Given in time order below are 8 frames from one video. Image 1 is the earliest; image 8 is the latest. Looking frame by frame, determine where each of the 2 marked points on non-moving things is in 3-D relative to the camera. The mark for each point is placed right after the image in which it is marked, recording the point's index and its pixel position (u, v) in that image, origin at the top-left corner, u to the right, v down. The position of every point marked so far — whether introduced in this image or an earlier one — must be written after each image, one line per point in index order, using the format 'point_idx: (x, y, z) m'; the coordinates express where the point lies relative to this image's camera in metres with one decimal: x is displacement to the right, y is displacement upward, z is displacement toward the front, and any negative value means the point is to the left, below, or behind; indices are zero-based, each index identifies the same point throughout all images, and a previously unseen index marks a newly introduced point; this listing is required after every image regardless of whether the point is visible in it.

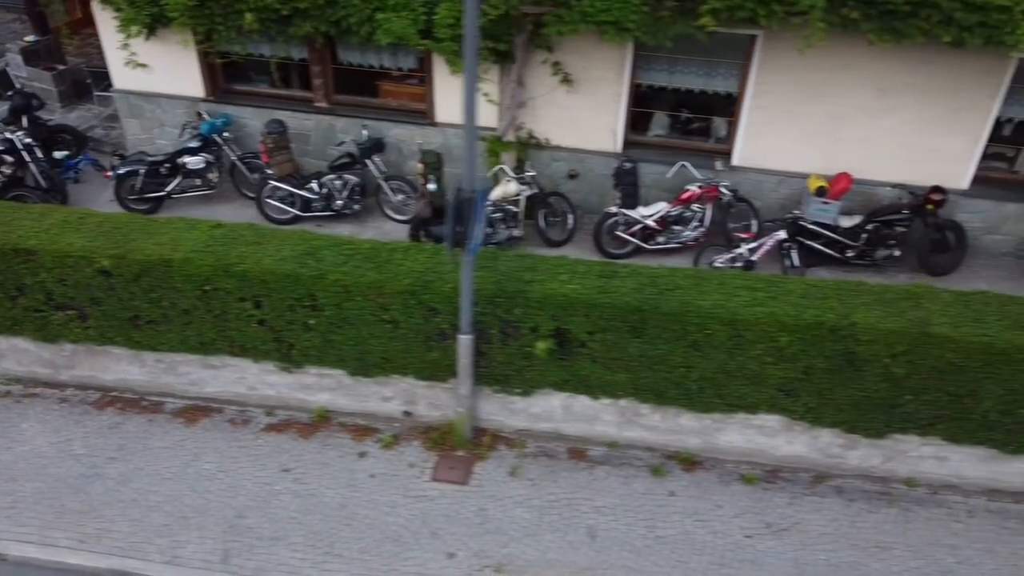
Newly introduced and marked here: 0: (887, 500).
0: (+2.5, -1.4, +5.3) m
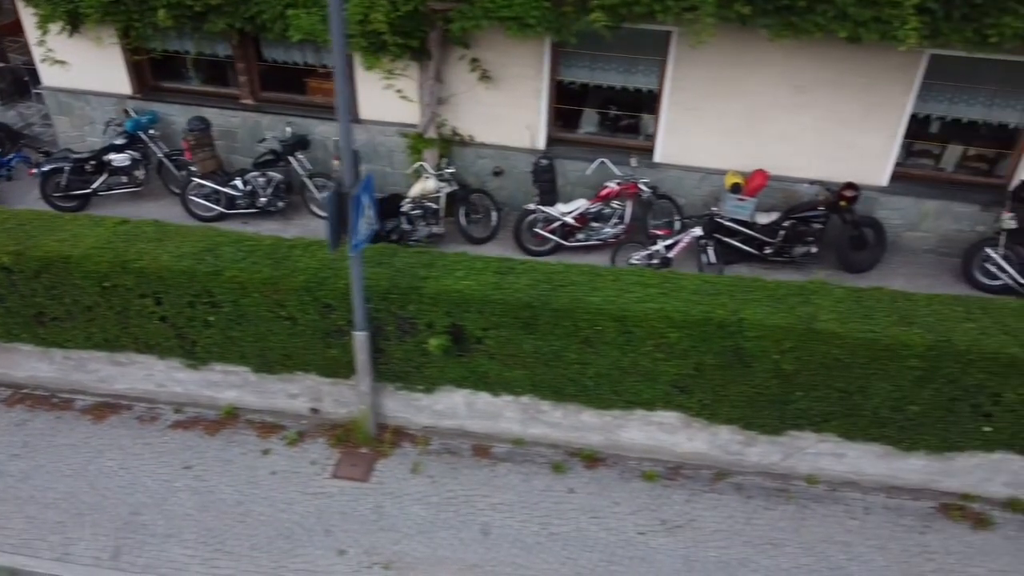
0: (+1.8, -1.4, +5.3) m
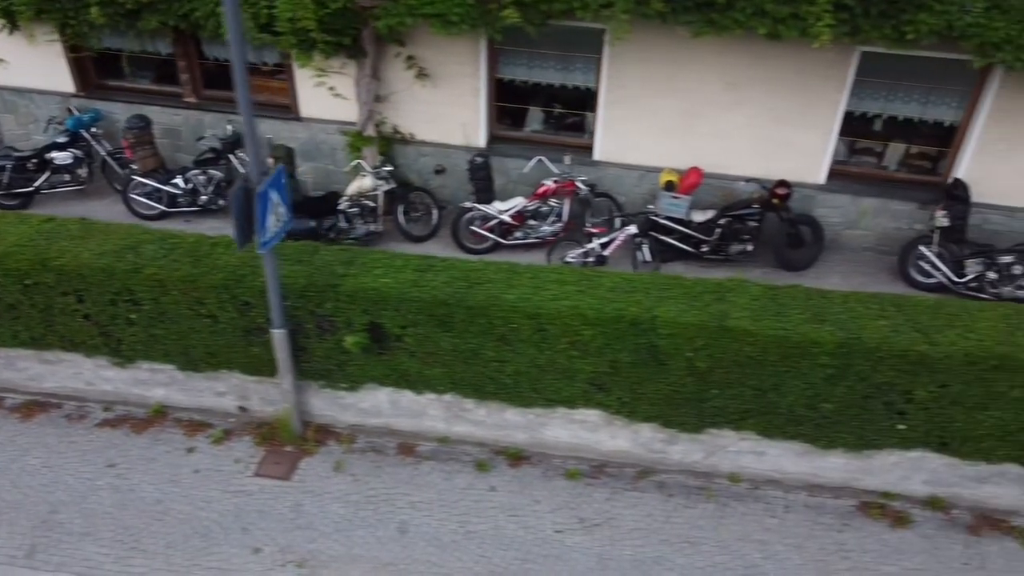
0: (+1.3, -1.4, +5.3) m
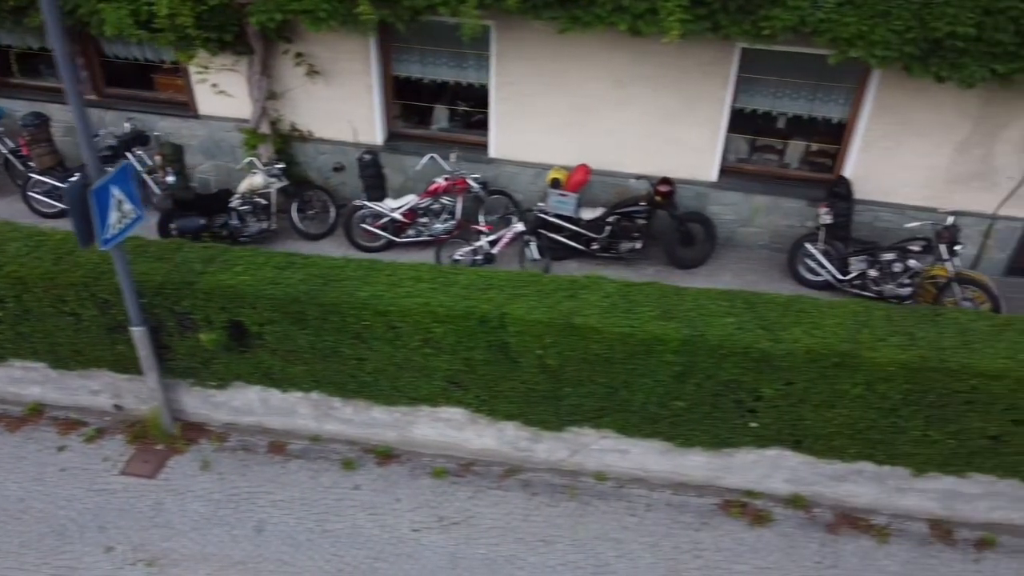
0: (+0.4, -1.3, +5.2) m
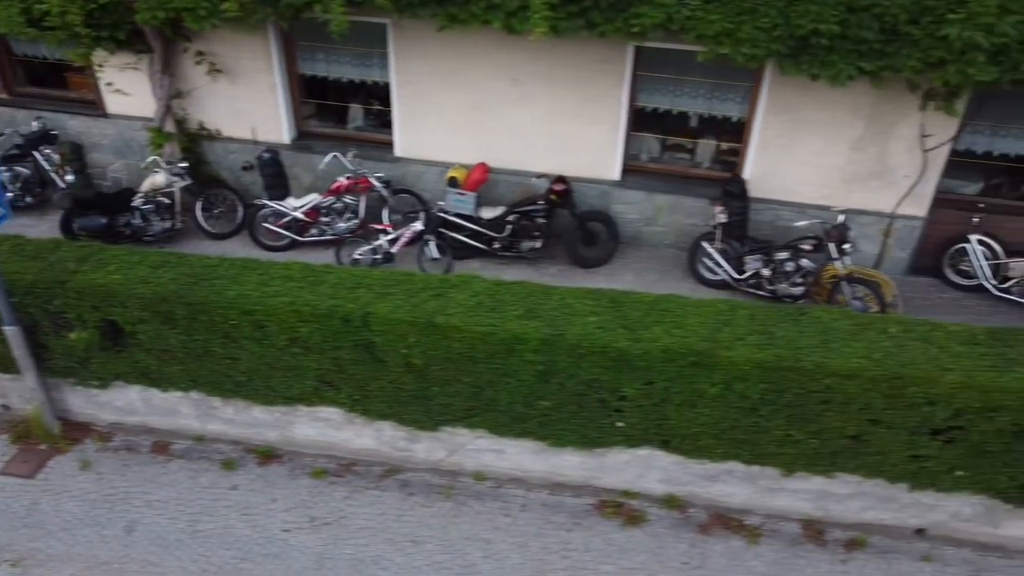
0: (-0.4, -1.3, +5.2) m
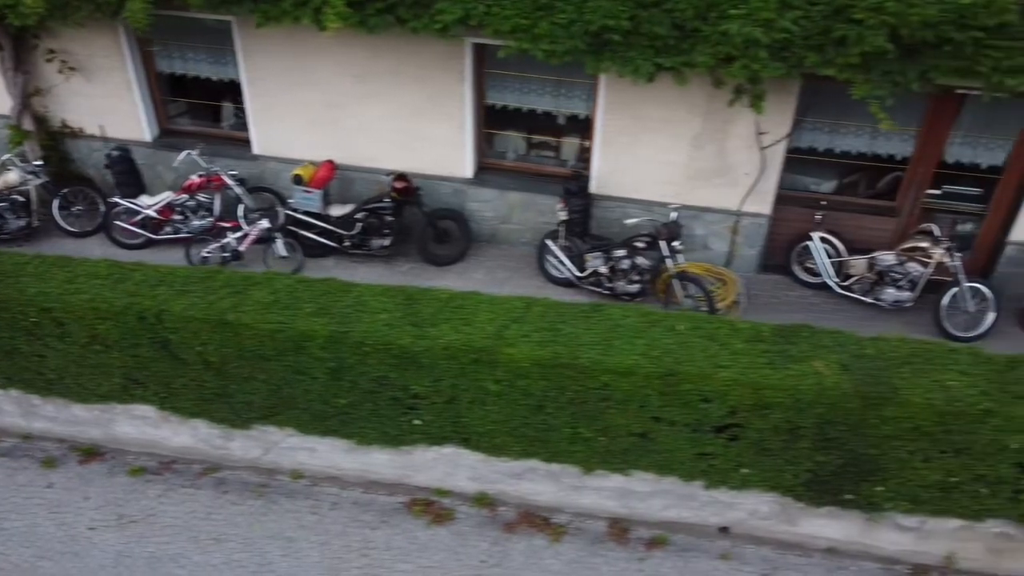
0: (-1.6, -1.3, +5.2) m
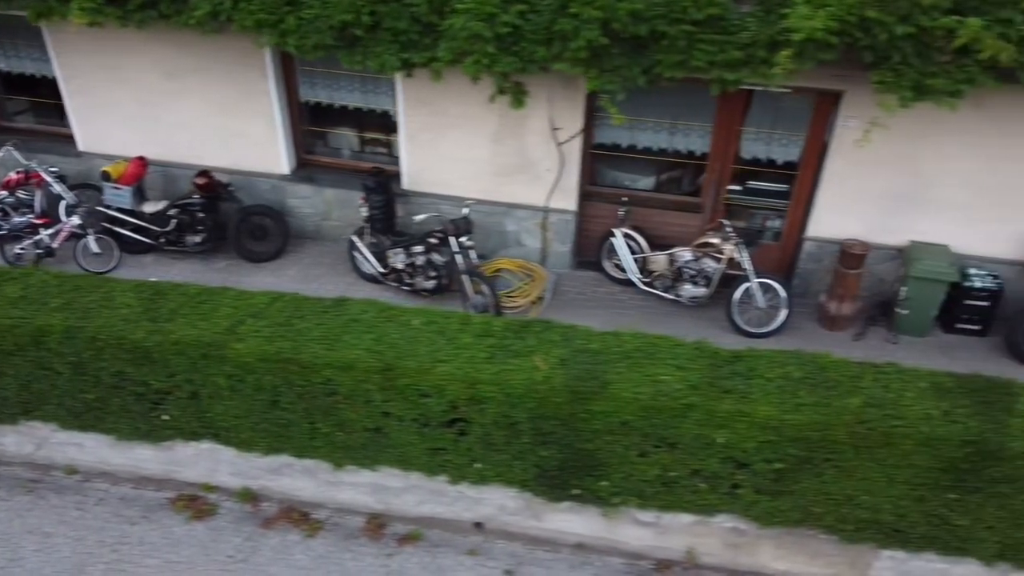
0: (-3.1, -1.3, +5.2) m
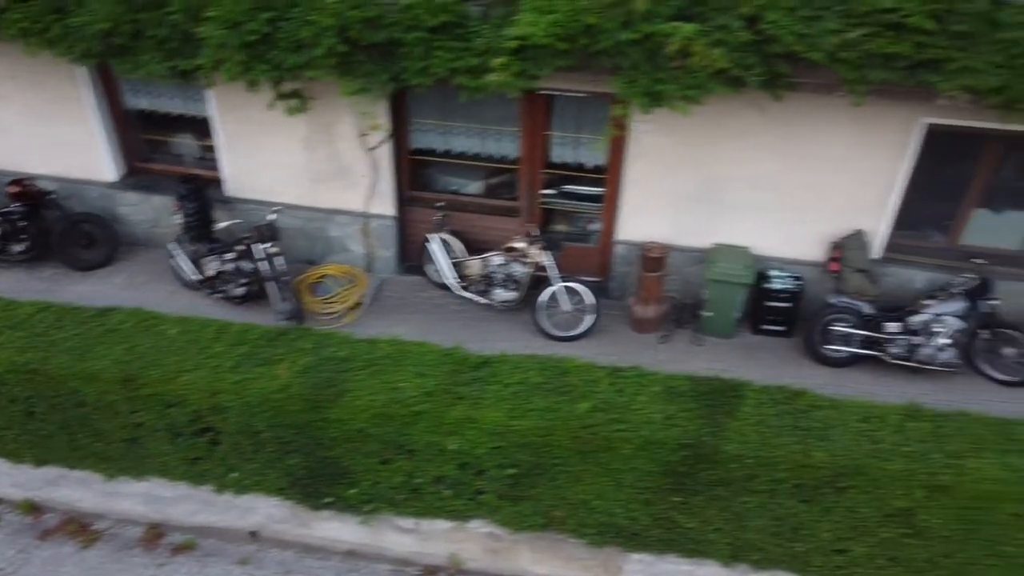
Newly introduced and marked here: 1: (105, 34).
0: (-4.5, -1.4, +5.1) m
1: (-2.4, +1.5, +4.7) m
